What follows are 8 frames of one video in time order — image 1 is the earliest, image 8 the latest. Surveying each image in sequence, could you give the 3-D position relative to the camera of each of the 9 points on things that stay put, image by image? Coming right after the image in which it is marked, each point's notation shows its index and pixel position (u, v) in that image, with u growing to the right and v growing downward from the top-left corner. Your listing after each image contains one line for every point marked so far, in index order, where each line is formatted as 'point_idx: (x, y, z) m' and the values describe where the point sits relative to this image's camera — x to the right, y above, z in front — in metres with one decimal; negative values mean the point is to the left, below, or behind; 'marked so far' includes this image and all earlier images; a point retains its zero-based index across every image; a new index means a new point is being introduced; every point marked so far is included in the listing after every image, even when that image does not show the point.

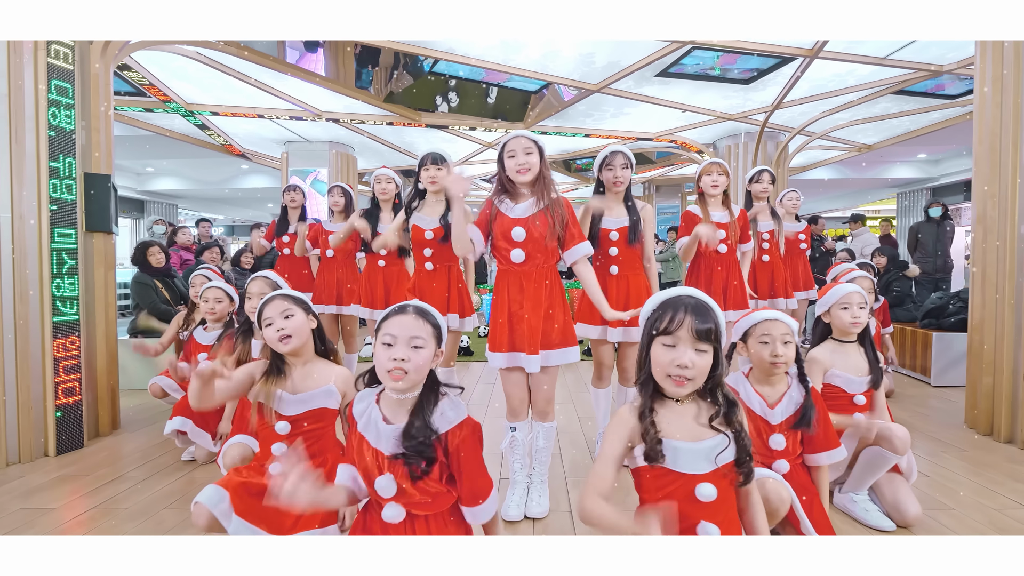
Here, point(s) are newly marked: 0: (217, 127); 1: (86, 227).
0: (-3.3, +1.8, +5.4) m
1: (-2.1, +0.3, +2.4) m
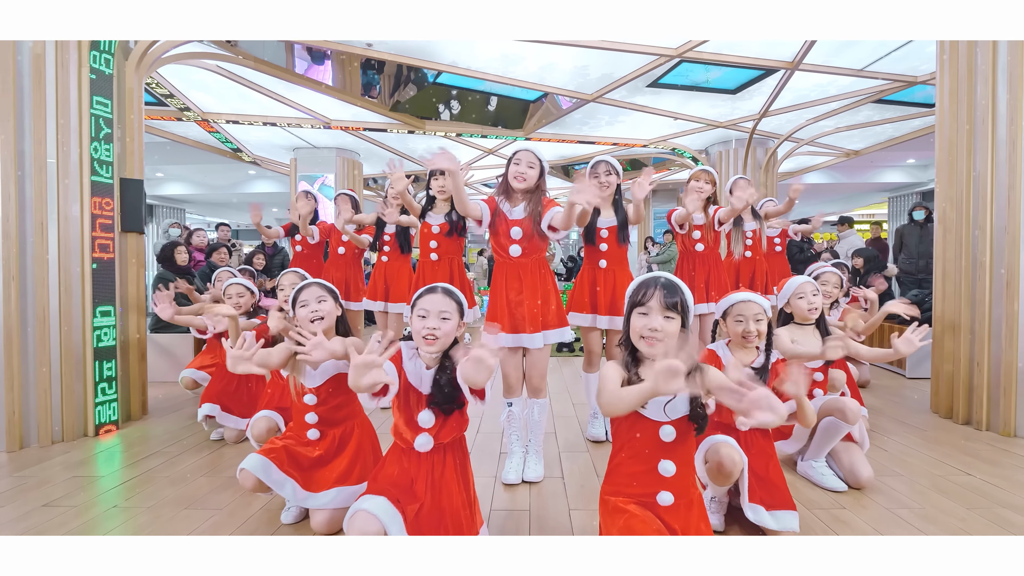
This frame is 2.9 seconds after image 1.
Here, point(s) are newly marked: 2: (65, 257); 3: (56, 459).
0: (-3.3, +1.8, +5.6) m
1: (-2.1, +0.3, +2.6) m
2: (-2.2, +0.2, +2.4) m
3: (-2.1, -0.8, +2.2) m
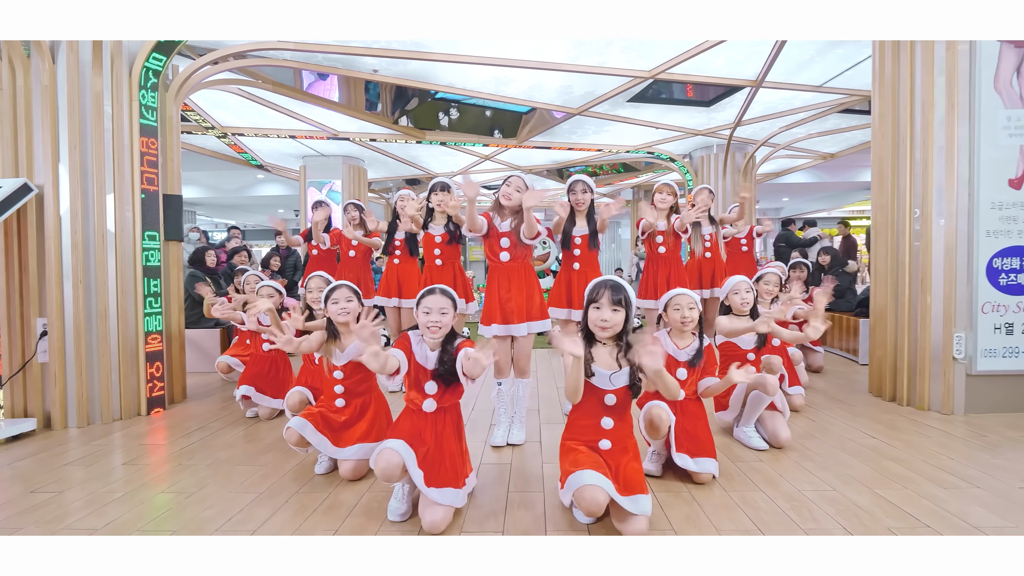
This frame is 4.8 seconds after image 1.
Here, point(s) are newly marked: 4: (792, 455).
0: (-3.4, +1.8, +6.0) m
1: (-2.2, +0.3, +3.0) m
2: (-2.3, +0.1, +2.8) m
3: (-2.1, -0.8, +2.6) m
4: (+1.2, -0.7, +2.1) m
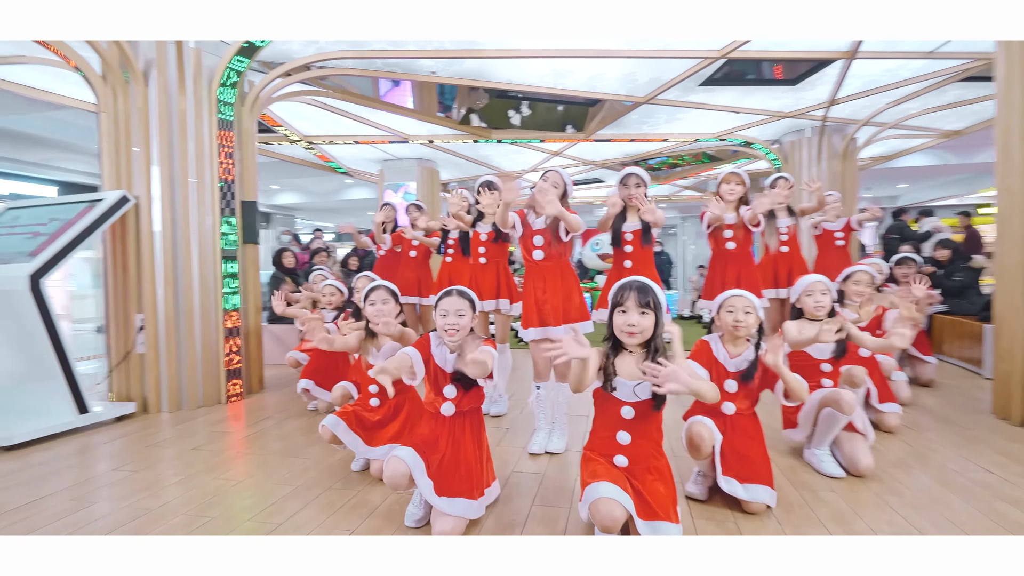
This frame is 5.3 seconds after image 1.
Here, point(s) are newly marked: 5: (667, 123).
0: (-2.5, +1.8, +6.4) m
1: (-1.8, +0.3, +3.3) m
2: (-2.0, +0.1, +3.1) m
3: (-1.9, -0.8, +2.9) m
4: (+1.3, -0.7, +1.7) m
5: (+1.7, +1.8, +5.2) m
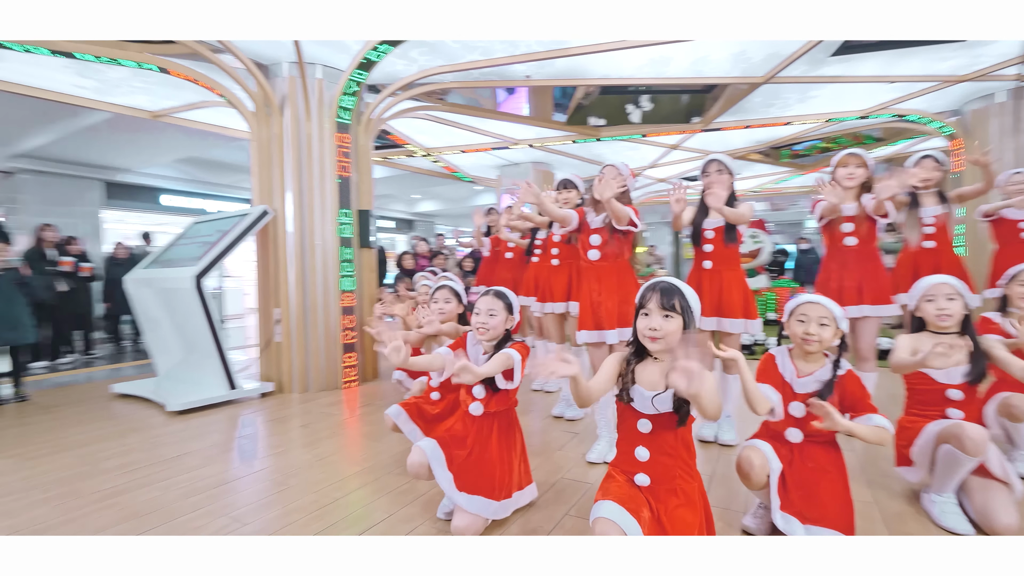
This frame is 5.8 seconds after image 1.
0: (-0.9, +1.8, +6.9) m
1: (-1.2, +0.3, +3.7) m
2: (-1.4, +0.2, +3.5) m
3: (-1.4, -0.8, +3.3) m
4: (+1.4, -0.7, +1.3) m
5: (+2.8, +1.8, +4.6) m
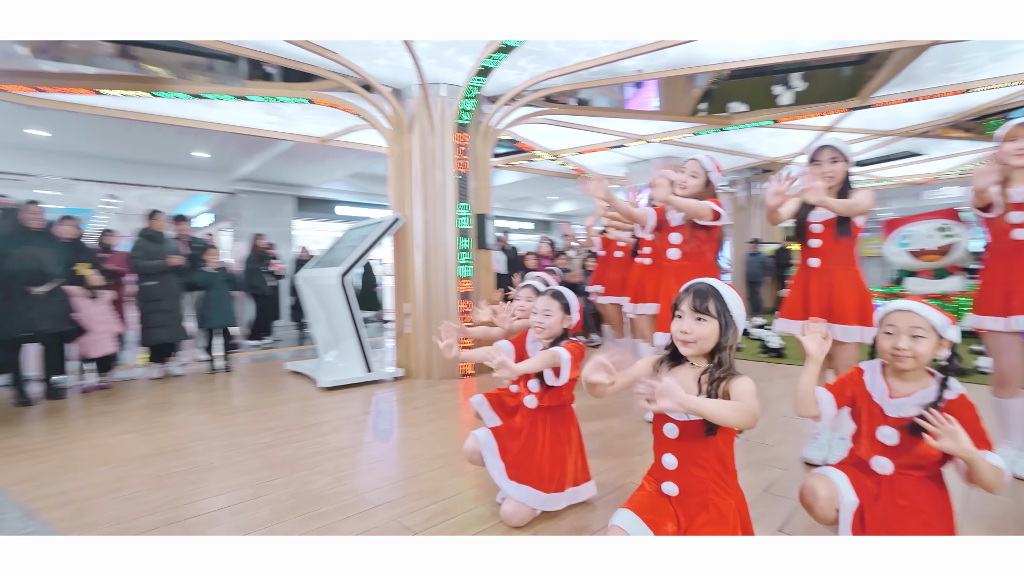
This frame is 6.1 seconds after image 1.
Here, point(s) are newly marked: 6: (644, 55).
0: (+0.9, +1.8, +7.0) m
1: (-0.3, +0.3, +4.0) m
2: (-0.6, +0.2, +3.9) m
3: (-0.6, -0.8, +3.7) m
4: (+1.5, -0.8, +1.0) m
5: (+3.8, +1.7, +3.7) m
6: (+1.0, +1.7, +3.5) m
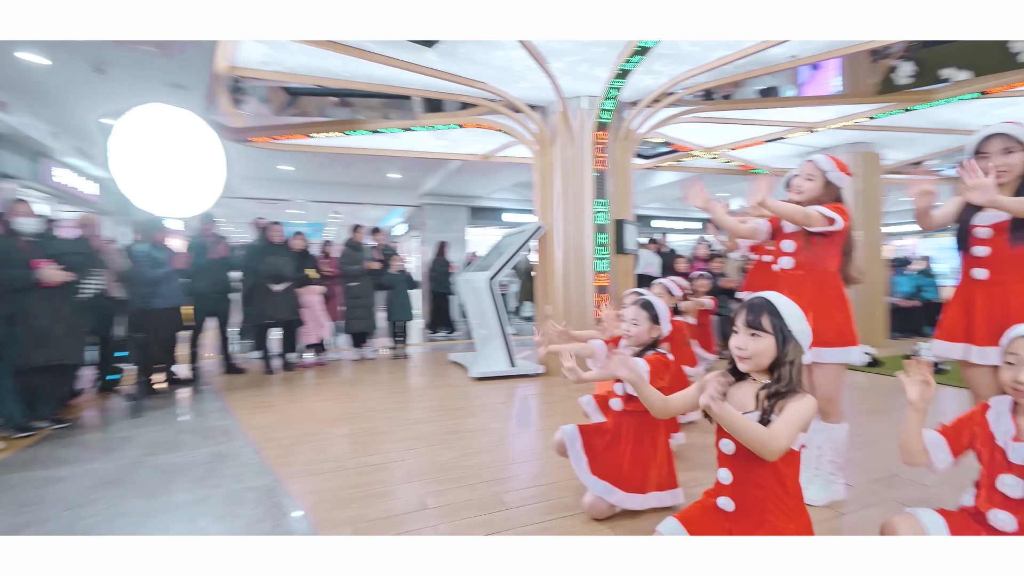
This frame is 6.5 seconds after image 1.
0: (+3.1, +1.8, +6.5) m
1: (+0.9, +0.3, +4.1) m
2: (+0.6, +0.1, +4.1) m
3: (+0.5, -0.8, +3.9) m
4: (+1.4, -0.8, +0.6) m
5: (+4.6, +1.6, +2.4) m
6: (+1.9, +1.7, +3.2) m
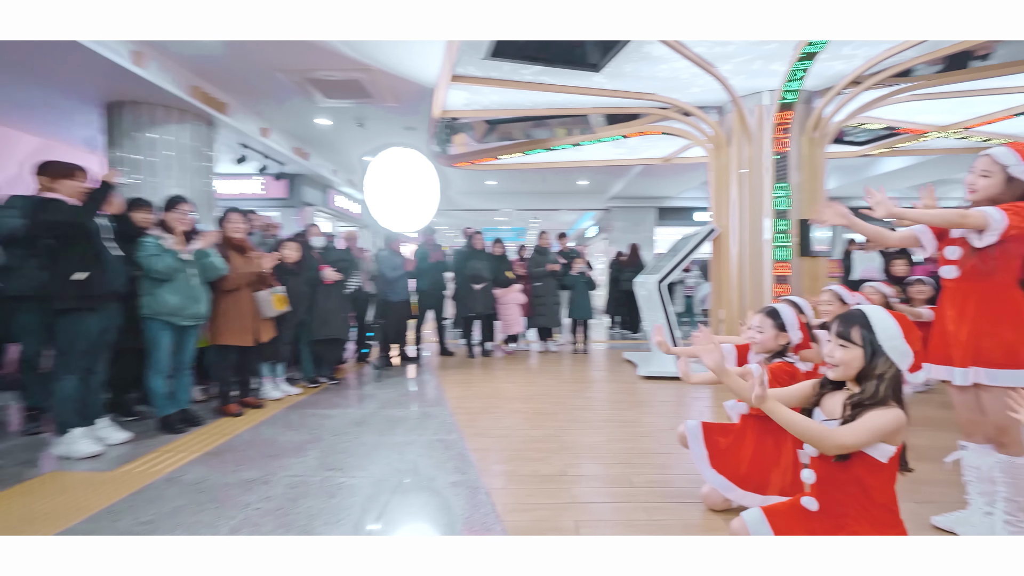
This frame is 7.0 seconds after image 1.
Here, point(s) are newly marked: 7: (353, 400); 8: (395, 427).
0: (+5.2, +1.7, +5.1) m
1: (+2.2, +0.3, +3.8) m
2: (+2.0, +0.1, +3.9) m
3: (+1.8, -0.8, +3.7) m
4: (+1.4, -0.8, +0.4) m
5: (+5.0, +1.5, +0.7) m
6: (+2.9, +1.6, +2.5) m
7: (-1.2, -0.9, +3.6) m
8: (-0.7, -0.9, +3.0) m
